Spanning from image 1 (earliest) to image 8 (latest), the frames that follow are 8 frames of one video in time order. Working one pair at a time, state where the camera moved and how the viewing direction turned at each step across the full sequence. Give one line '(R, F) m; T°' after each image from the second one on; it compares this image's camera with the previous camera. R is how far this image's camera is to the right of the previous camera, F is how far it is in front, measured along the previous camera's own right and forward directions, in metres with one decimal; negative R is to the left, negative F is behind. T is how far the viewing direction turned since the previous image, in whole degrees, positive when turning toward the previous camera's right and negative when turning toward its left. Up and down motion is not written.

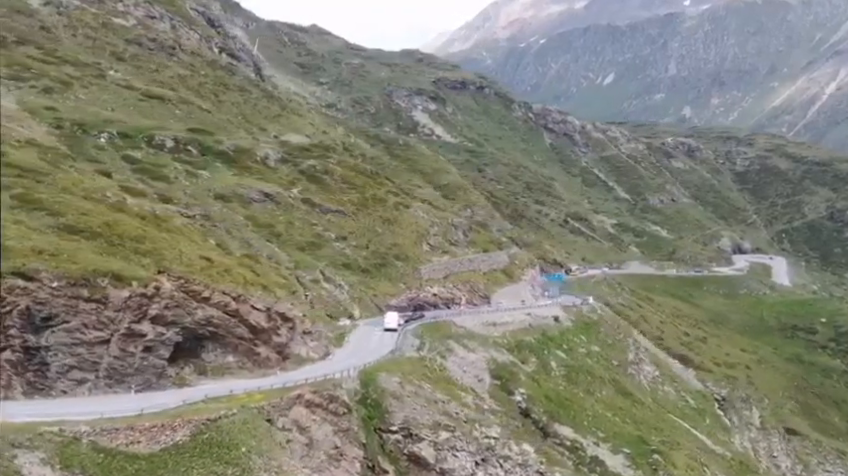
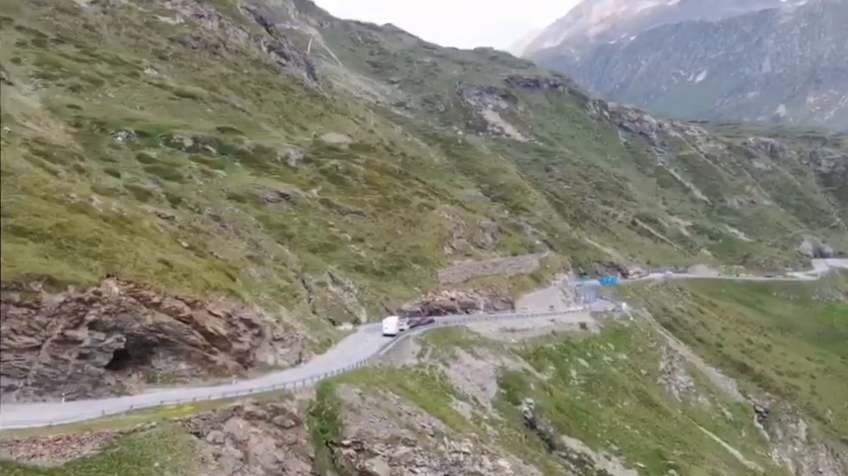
(+3.9, +1.6) m; -4°
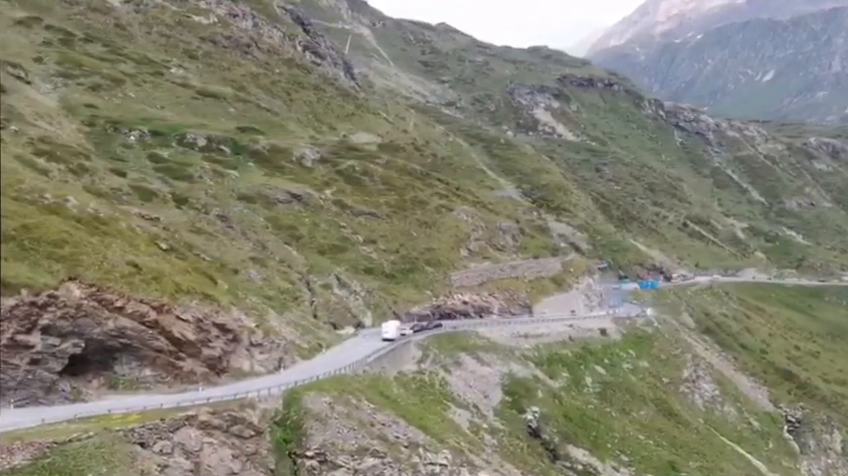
(+2.8, +1.2) m; -3°
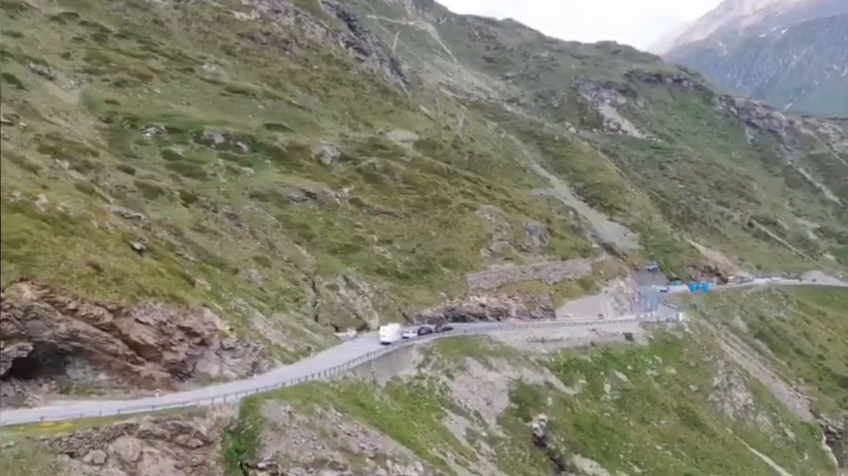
(+3.4, +1.6) m; -3°
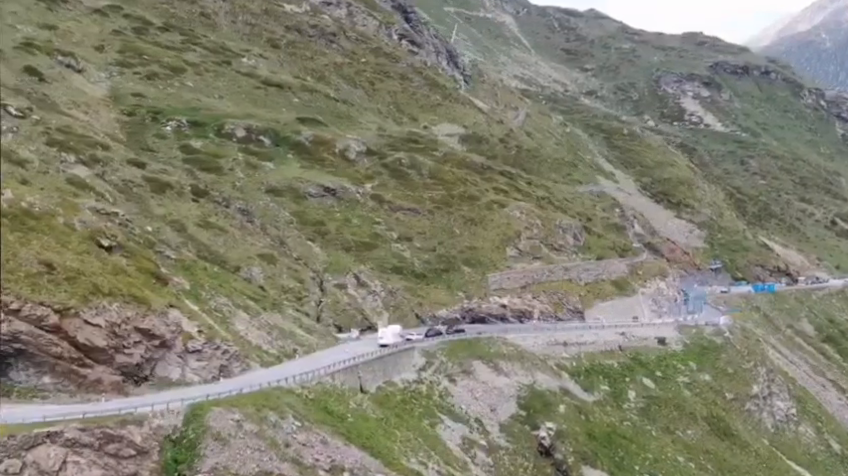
(+4.0, +2.0) m; -4°
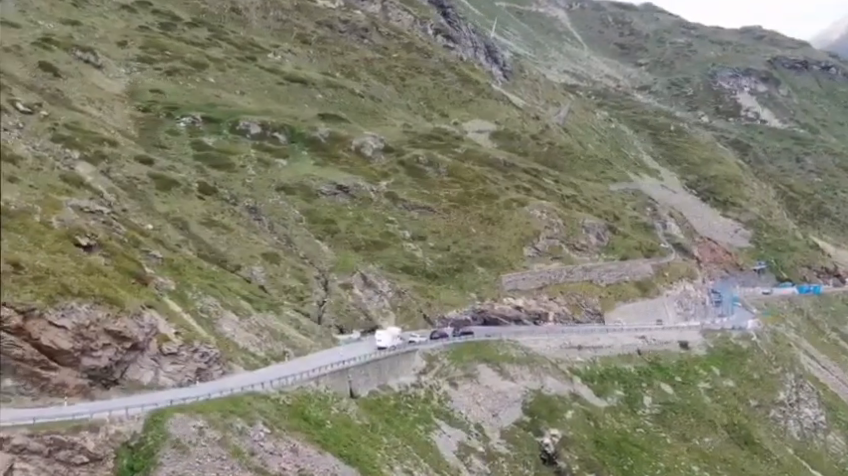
(+2.7, +1.3) m; -3°
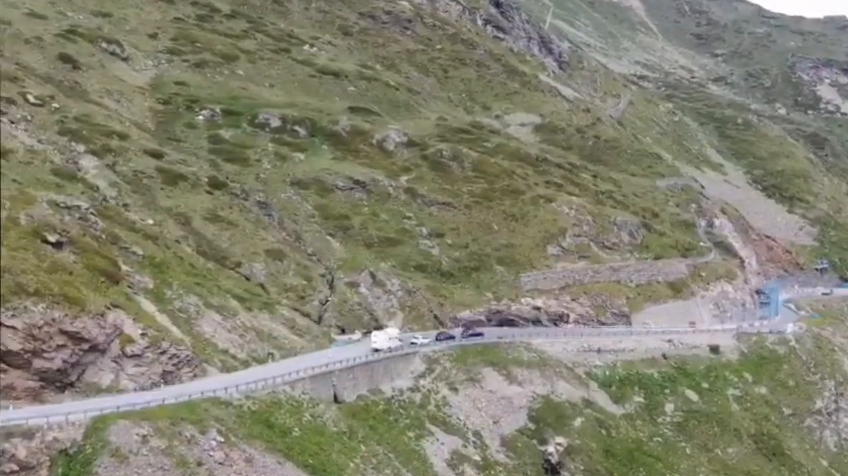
(+3.7, +1.8) m; -4°
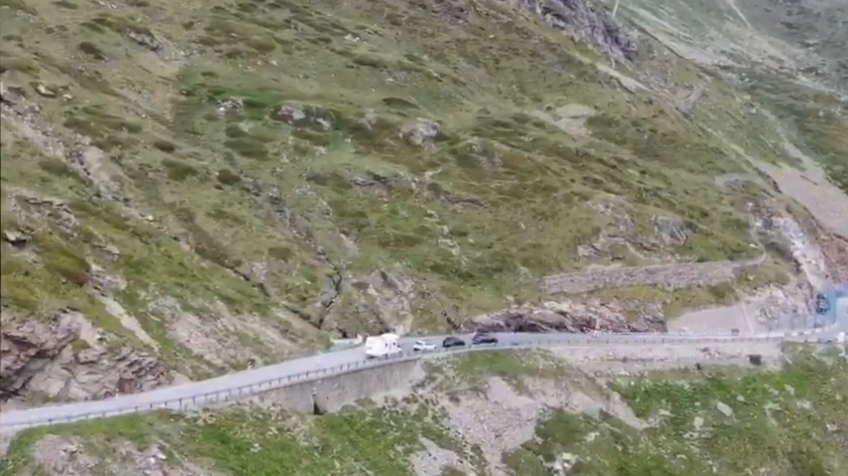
(+4.0, +2.8) m; -4°
